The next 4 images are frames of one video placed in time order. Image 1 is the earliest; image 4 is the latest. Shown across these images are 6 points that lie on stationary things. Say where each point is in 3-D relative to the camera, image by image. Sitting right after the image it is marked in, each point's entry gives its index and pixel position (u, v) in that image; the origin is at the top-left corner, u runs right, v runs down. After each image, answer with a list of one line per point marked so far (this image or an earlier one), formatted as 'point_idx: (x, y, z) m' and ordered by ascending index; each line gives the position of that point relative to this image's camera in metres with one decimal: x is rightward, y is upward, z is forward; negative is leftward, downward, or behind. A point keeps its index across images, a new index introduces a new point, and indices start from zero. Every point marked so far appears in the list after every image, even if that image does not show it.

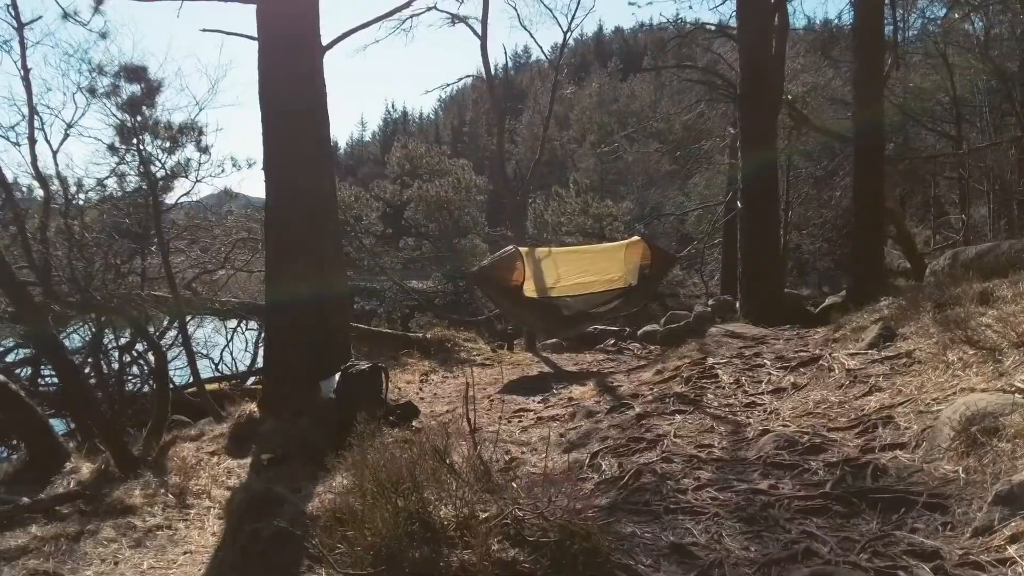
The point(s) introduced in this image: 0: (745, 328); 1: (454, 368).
0: (+2.1, -0.4, +8.4) m
1: (-0.6, -0.8, +9.2) m
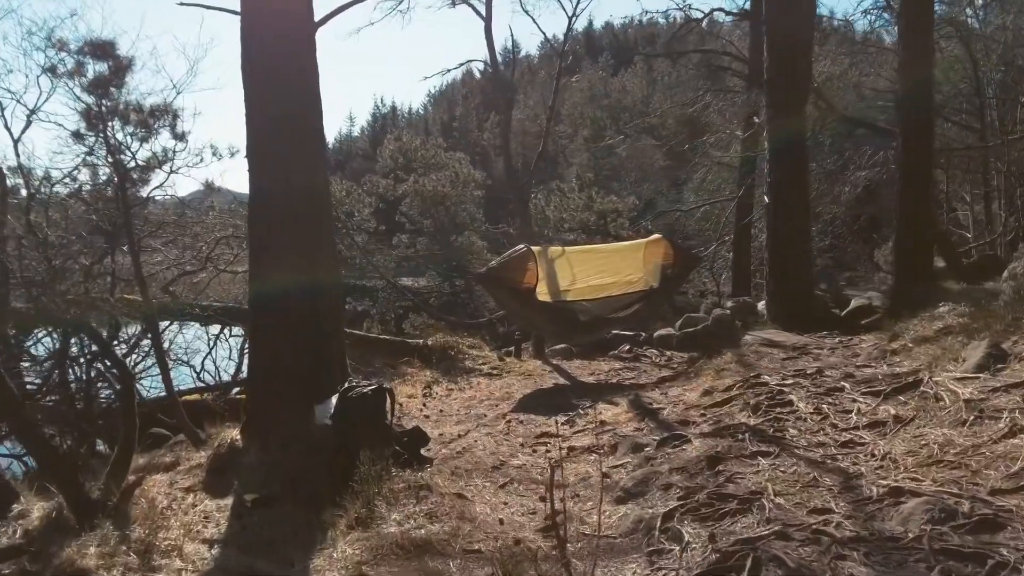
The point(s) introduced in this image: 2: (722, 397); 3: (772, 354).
0: (+2.3, -0.4, +7.6) m
1: (-0.5, -0.8, +8.4) m
2: (+1.1, -0.6, +4.9) m
3: (+2.0, -0.5, +6.9) m
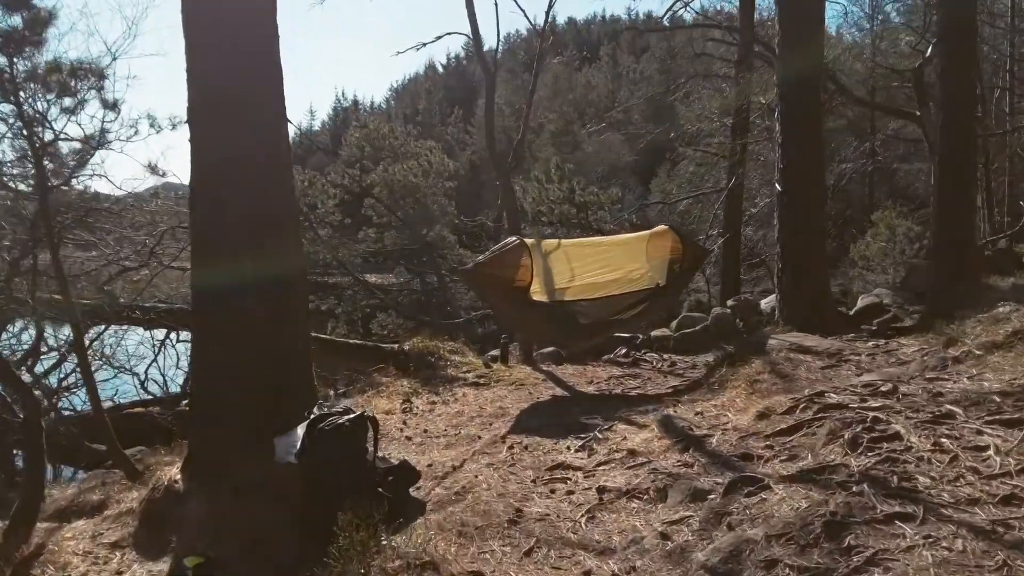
0: (+2.2, -0.4, +6.7) m
1: (-0.6, -0.8, +7.4) m
2: (+1.2, -0.6, +4.0) m
3: (+2.0, -0.5, +6.0) m
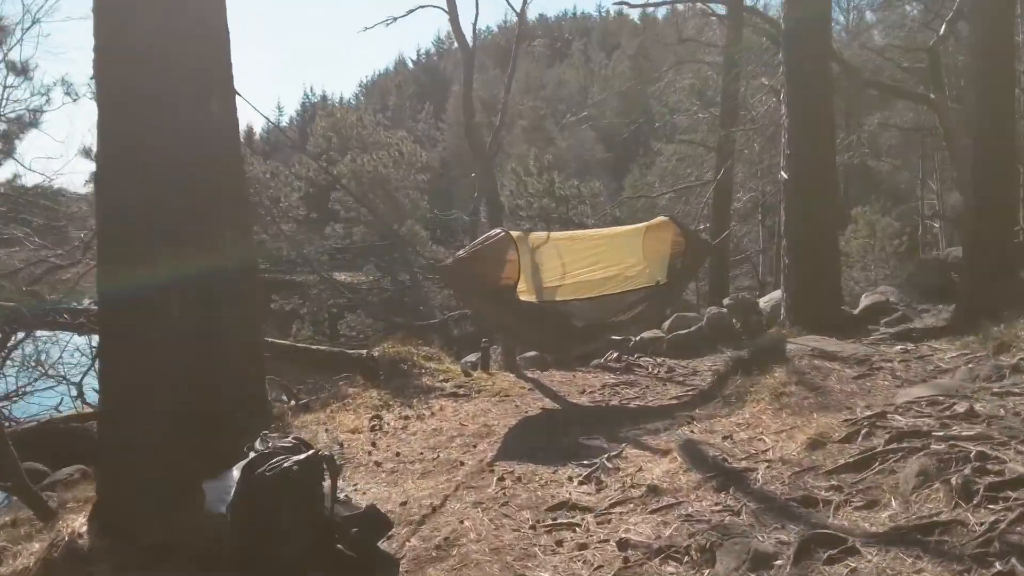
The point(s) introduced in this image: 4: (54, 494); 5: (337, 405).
0: (+2.1, -0.4, +5.9) m
1: (-0.7, -0.8, +6.5) m
2: (+1.2, -0.6, +3.2) m
3: (+1.9, -0.5, +5.2) m
4: (-2.3, -1.1, +4.7) m
5: (-1.3, -0.8, +6.5) m
